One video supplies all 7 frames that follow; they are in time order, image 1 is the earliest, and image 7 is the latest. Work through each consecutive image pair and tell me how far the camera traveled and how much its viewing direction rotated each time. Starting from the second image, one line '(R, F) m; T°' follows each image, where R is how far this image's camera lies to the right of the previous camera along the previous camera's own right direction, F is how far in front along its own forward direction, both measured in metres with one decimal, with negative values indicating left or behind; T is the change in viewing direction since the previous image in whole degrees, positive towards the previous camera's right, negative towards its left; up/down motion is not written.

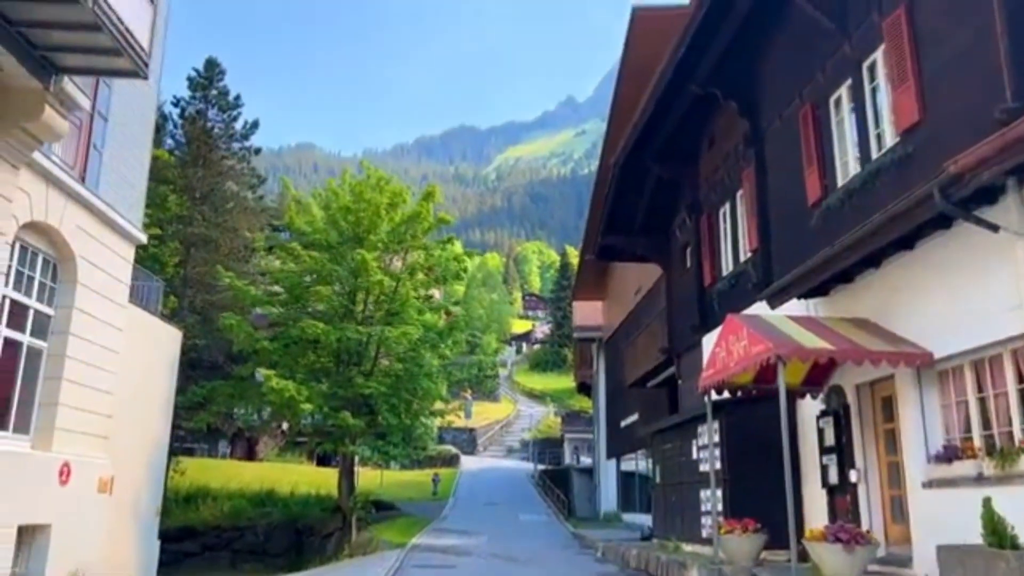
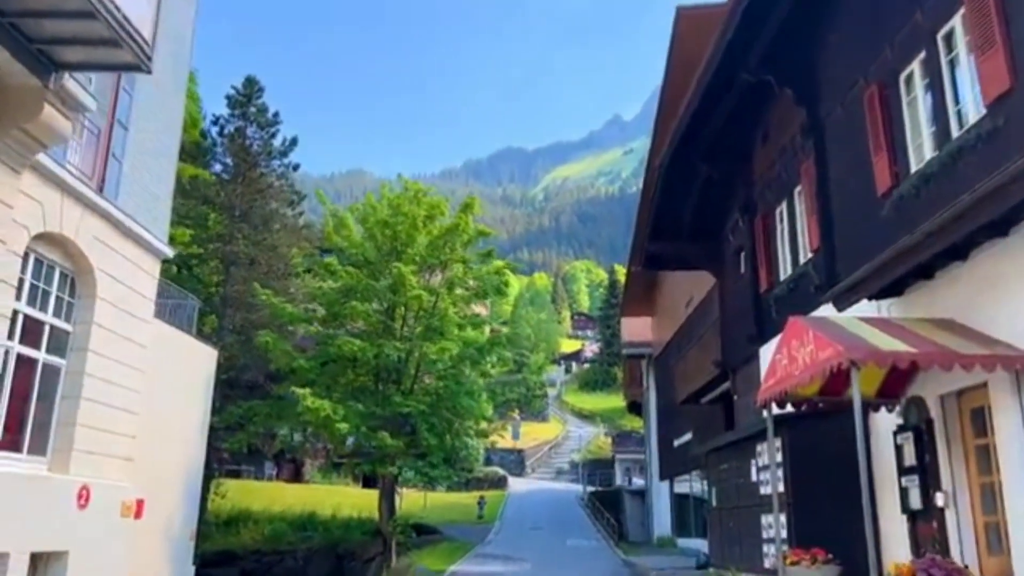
(+0.2, +1.0) m; -3°
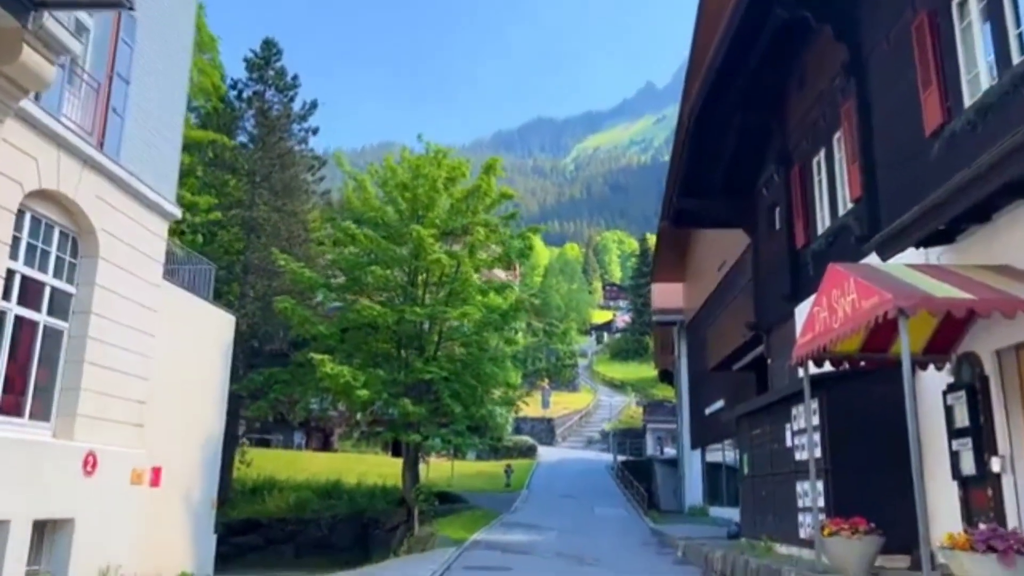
(+0.2, +0.7) m; -2°
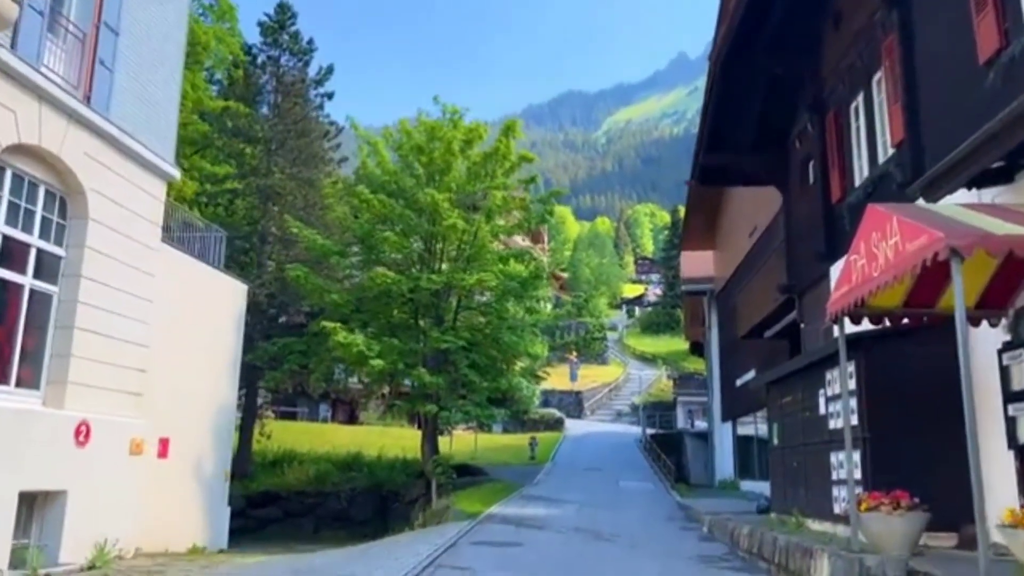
(+0.3, +0.8) m; -2°
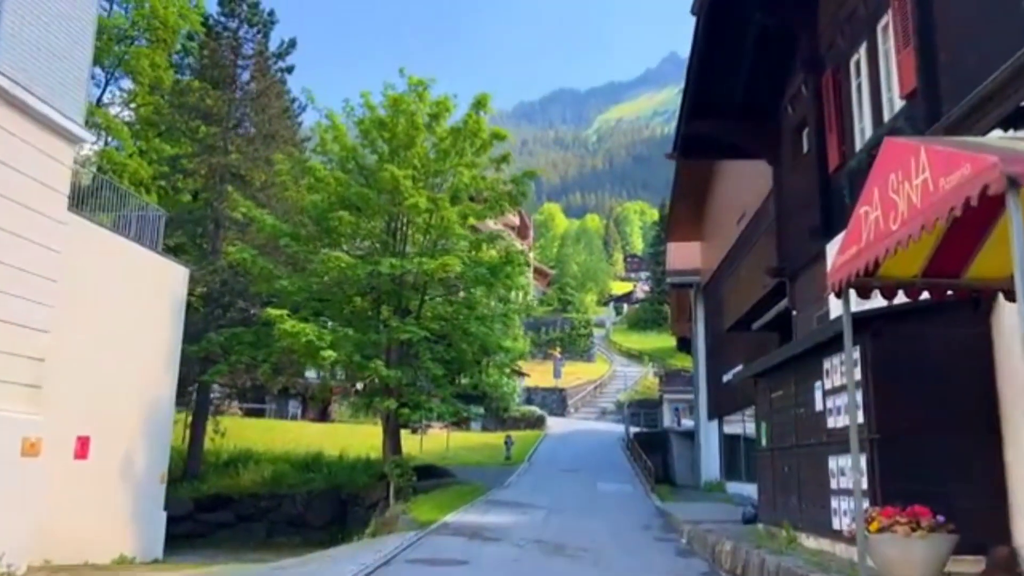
(+0.5, +1.6) m; +1°
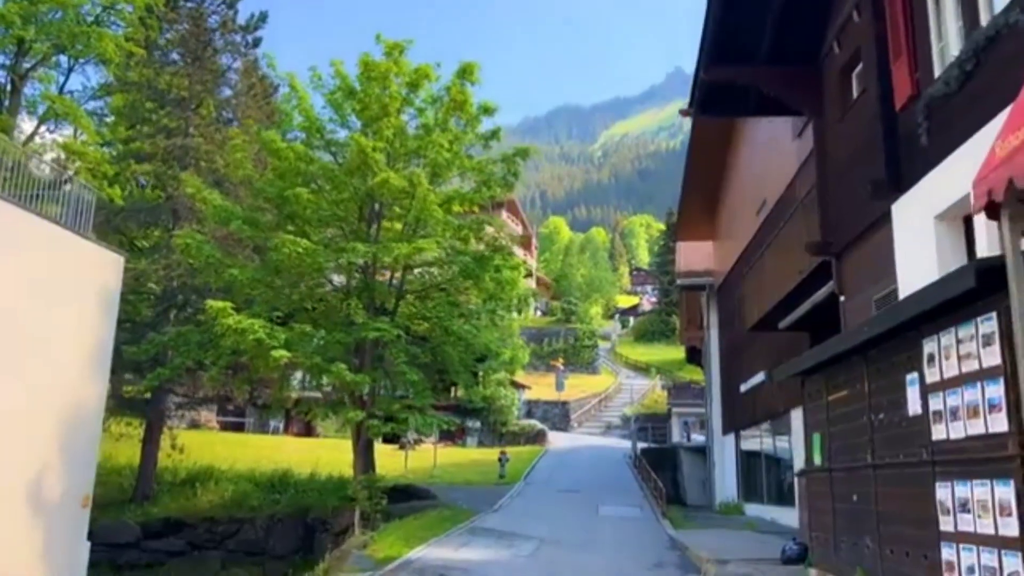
(+0.4, +2.6) m; 0°
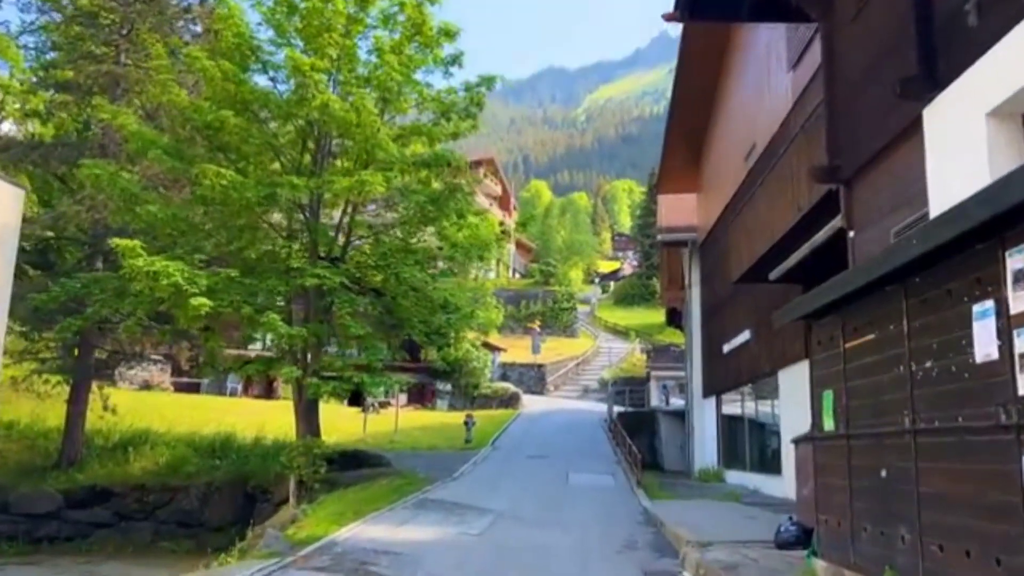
(+0.4, +1.8) m; +1°
